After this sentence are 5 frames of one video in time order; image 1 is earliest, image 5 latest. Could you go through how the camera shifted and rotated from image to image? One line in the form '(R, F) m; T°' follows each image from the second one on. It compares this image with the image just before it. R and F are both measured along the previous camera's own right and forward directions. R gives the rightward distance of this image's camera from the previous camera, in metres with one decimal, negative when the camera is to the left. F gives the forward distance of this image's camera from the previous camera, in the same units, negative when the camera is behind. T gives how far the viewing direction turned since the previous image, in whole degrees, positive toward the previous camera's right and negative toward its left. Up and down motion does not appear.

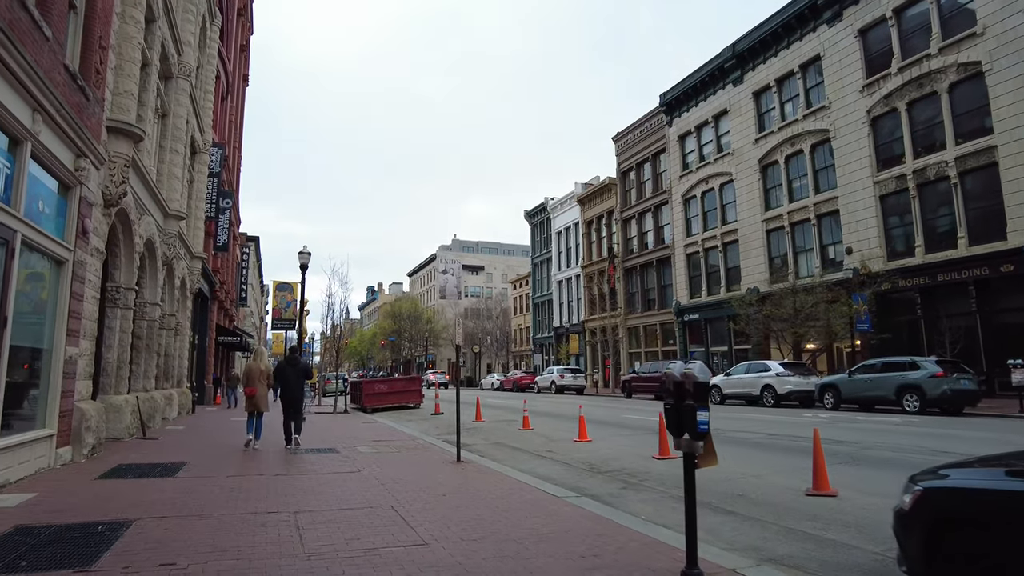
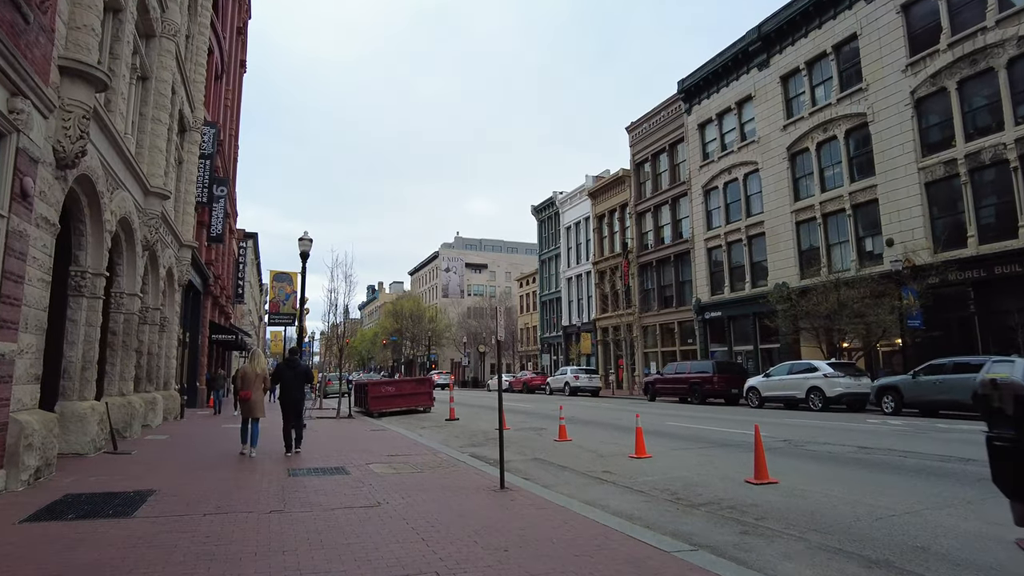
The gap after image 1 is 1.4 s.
(-0.7, +2.1) m; 0°
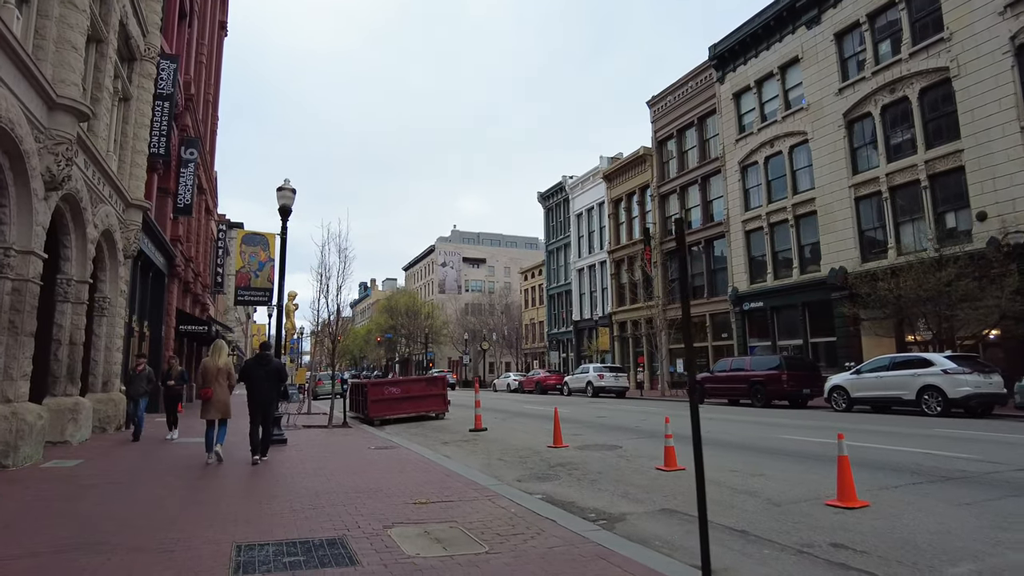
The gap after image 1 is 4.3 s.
(-1.2, +4.3) m; +1°
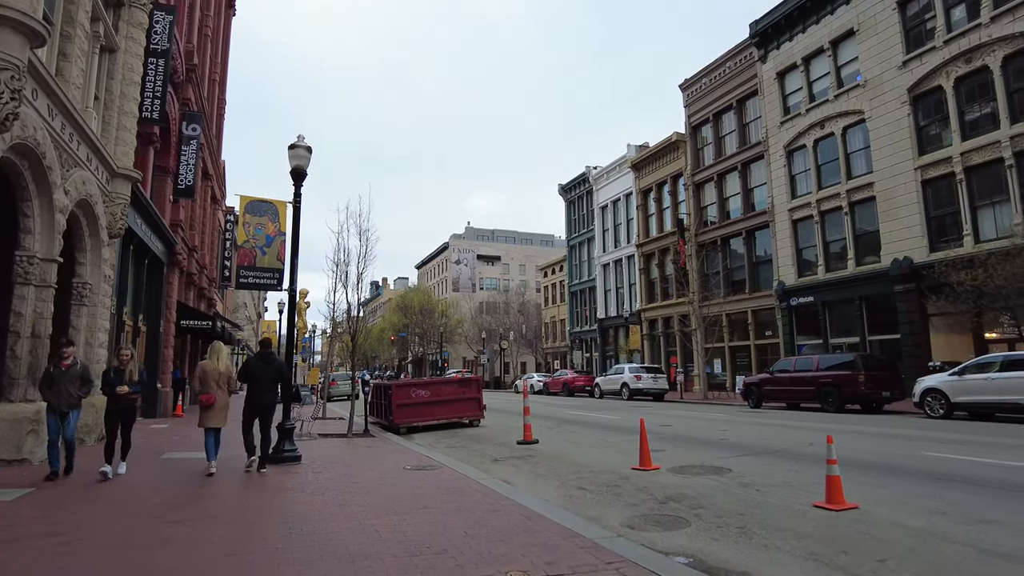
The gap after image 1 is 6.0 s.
(-0.9, +2.4) m; -1°
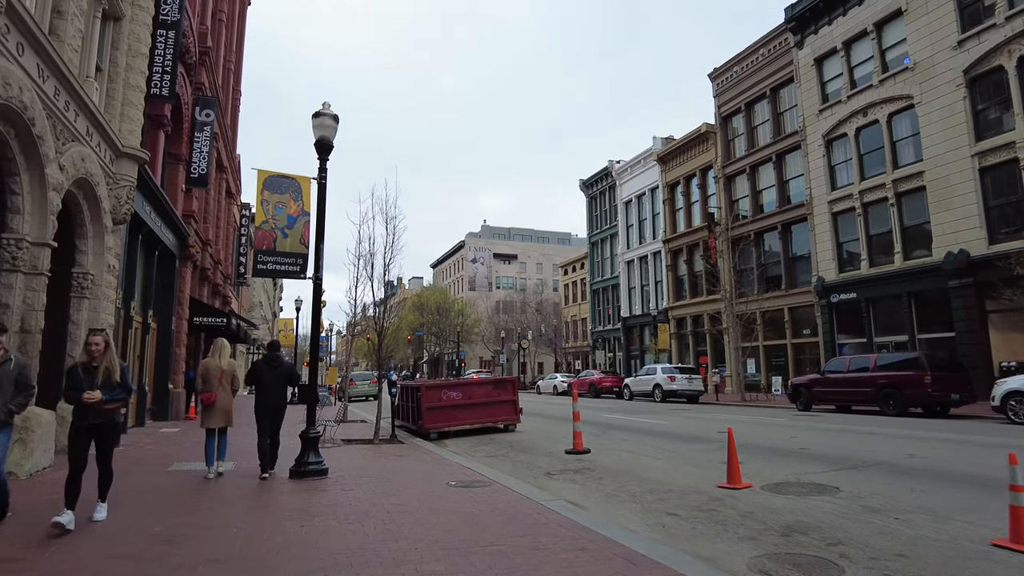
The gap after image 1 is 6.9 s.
(-0.6, +1.3) m; -1°
